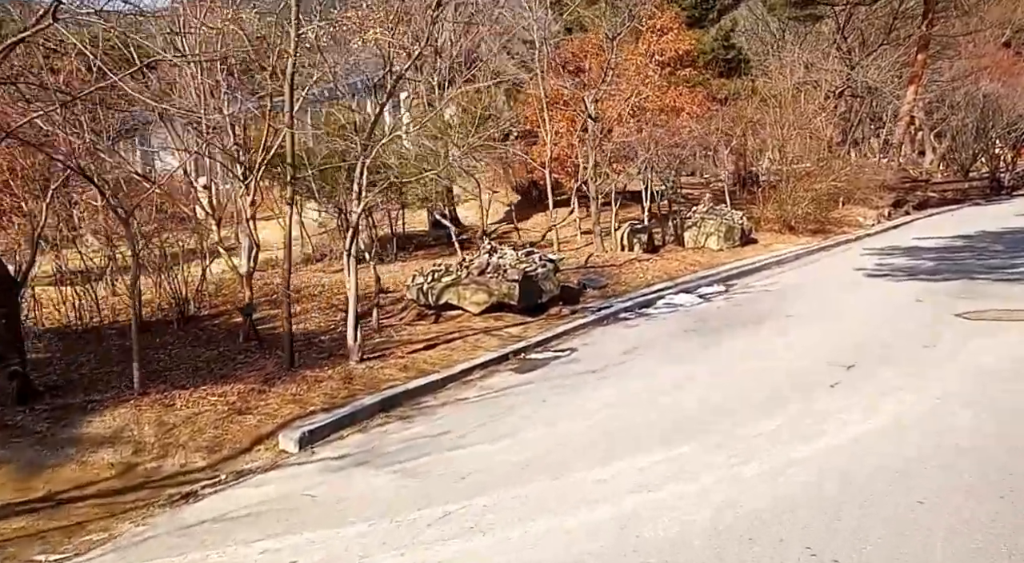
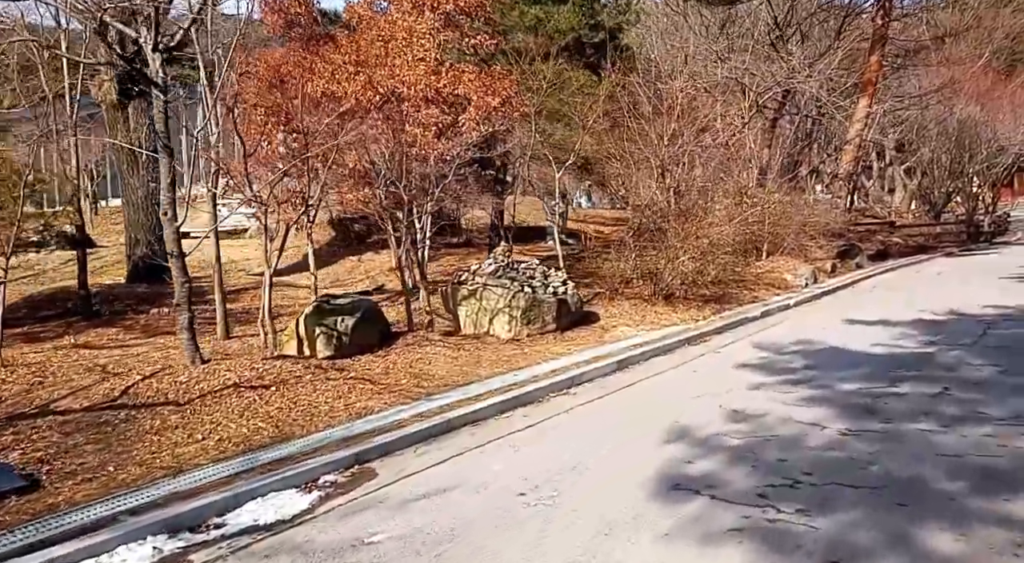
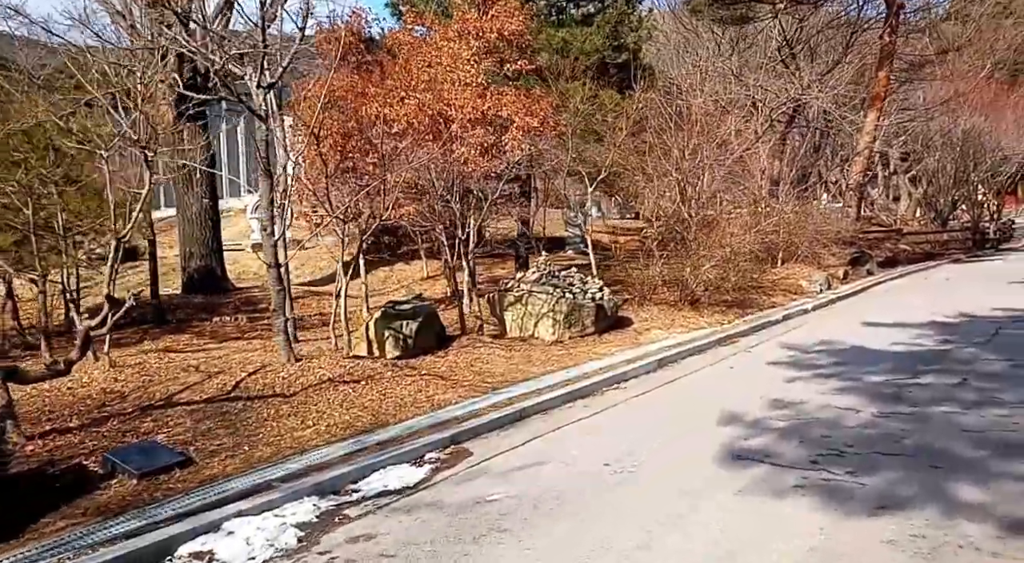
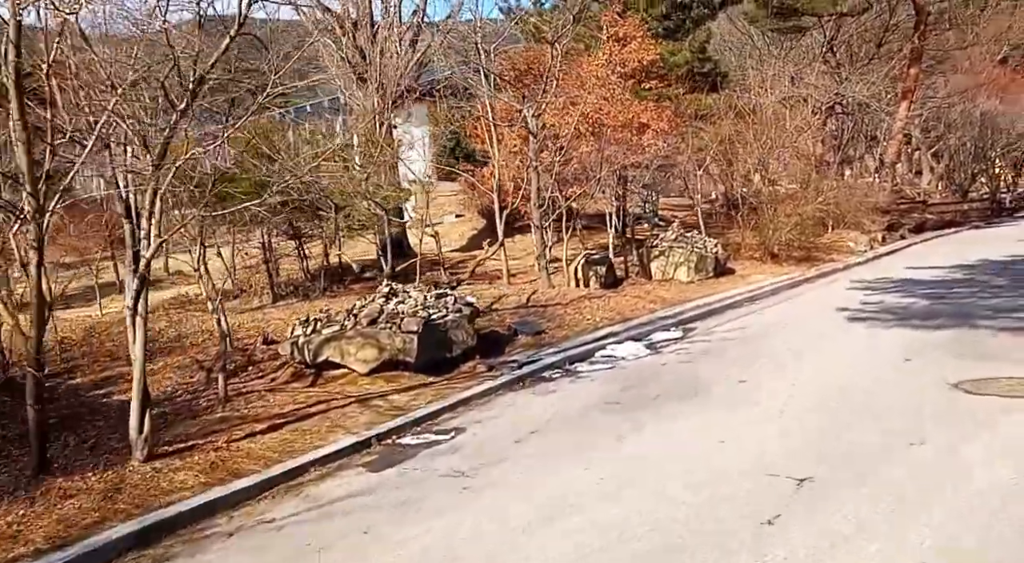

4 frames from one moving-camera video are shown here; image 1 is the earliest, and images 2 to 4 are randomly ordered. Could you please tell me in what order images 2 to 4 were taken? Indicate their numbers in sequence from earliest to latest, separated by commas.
4, 3, 2
